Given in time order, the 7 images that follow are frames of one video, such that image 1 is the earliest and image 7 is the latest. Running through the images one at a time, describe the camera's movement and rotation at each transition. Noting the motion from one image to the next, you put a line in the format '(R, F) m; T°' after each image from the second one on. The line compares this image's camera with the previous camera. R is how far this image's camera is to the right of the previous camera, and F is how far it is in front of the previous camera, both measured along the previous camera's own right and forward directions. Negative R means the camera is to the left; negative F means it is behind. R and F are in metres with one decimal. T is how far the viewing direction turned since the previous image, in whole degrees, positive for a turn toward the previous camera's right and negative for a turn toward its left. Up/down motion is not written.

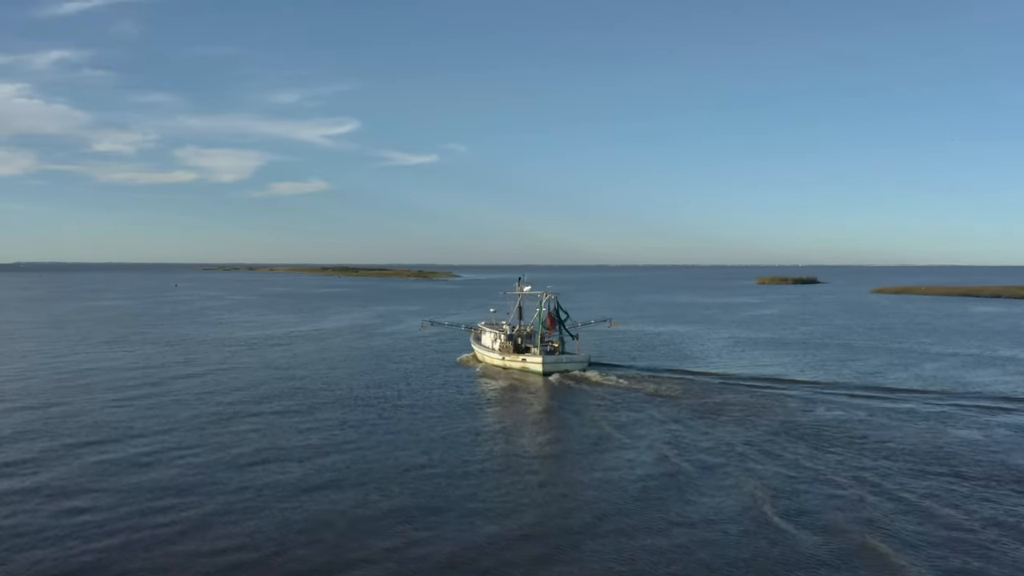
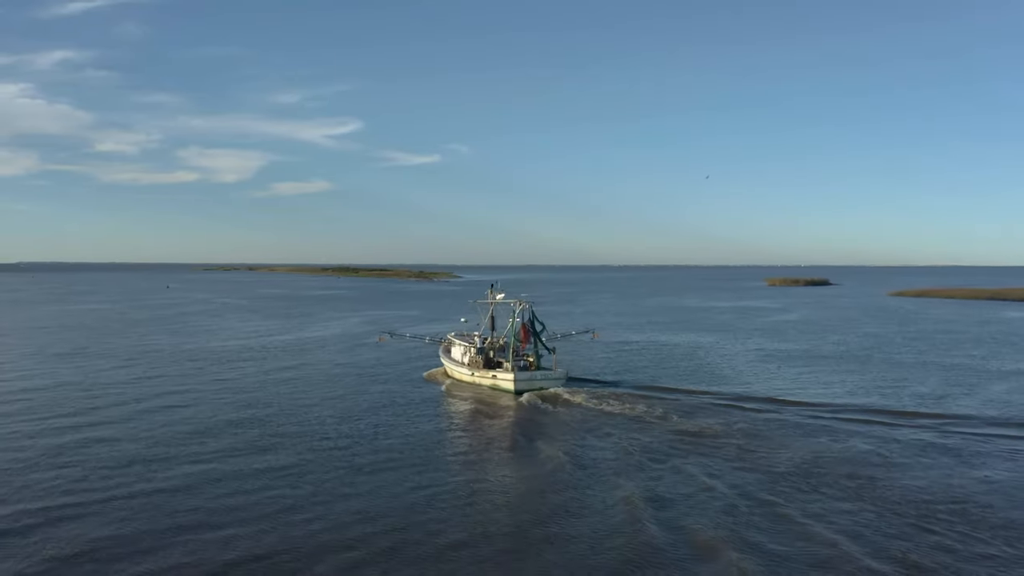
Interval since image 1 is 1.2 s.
(-0.2, +5.8) m; 0°
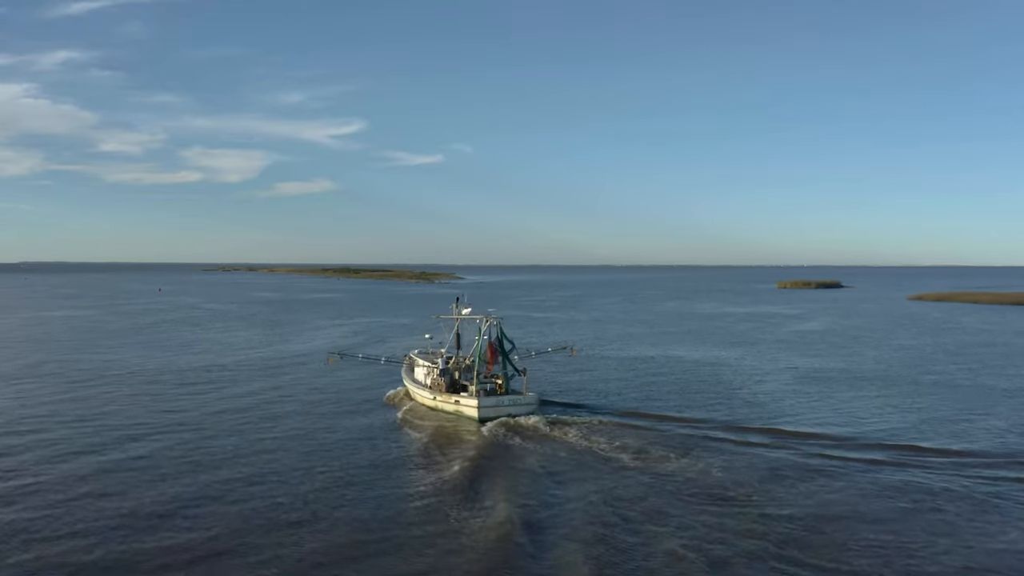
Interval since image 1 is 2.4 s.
(0.0, +5.8) m; 0°
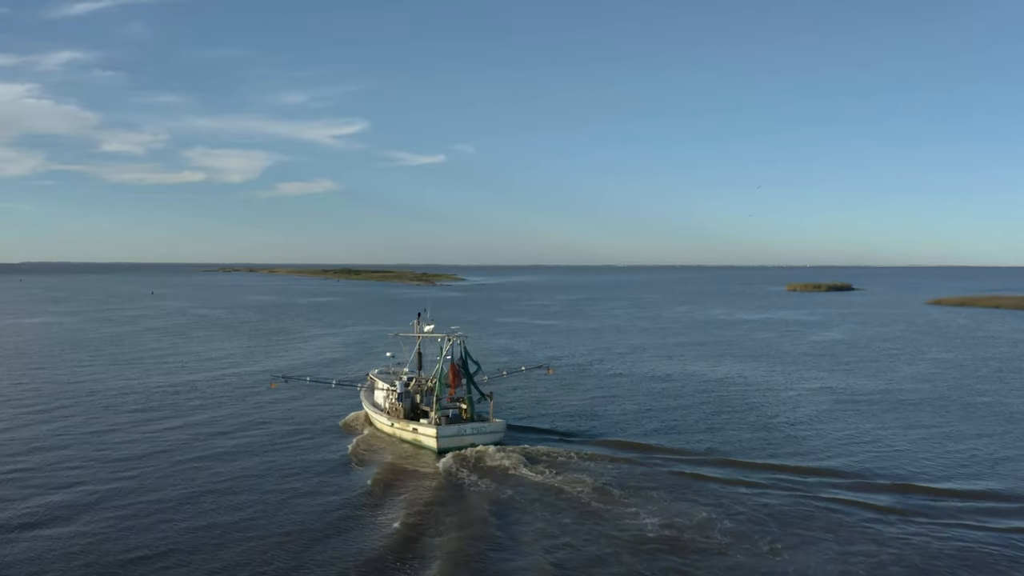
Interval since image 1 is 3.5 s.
(-0.1, +5.0) m; 0°
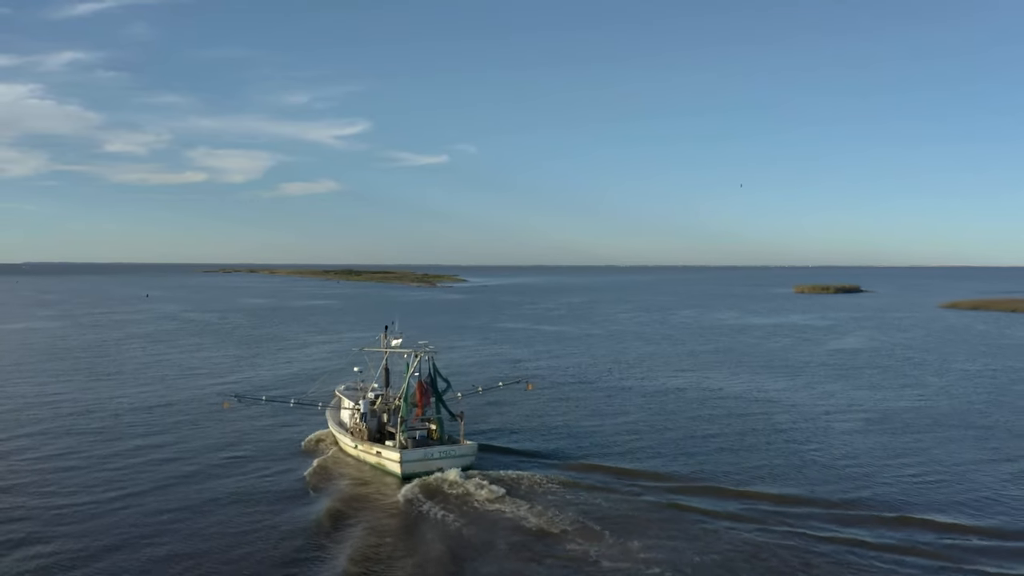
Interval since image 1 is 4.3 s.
(0.0, +3.5) m; 0°
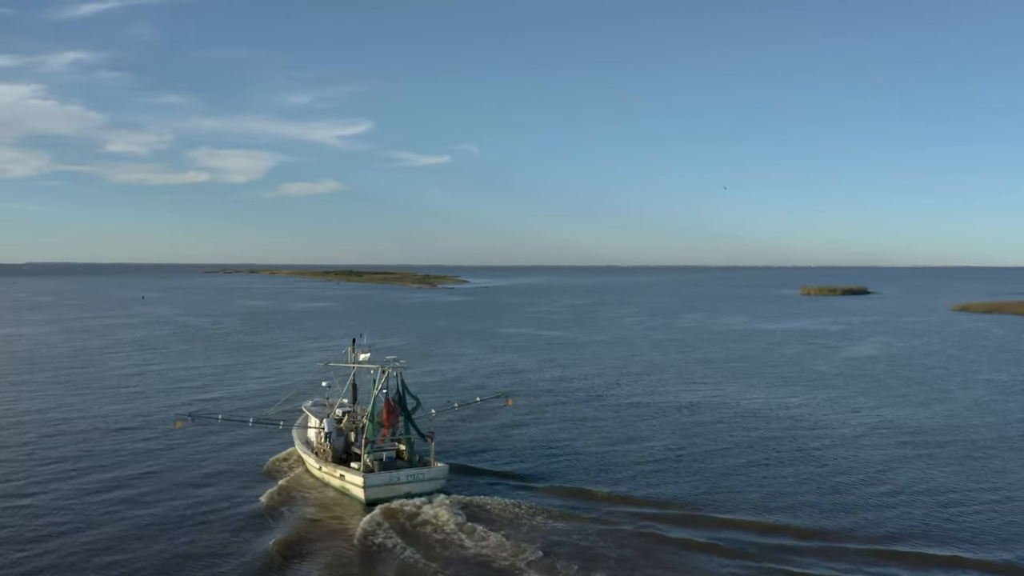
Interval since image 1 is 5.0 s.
(-0.1, +2.8) m; 0°
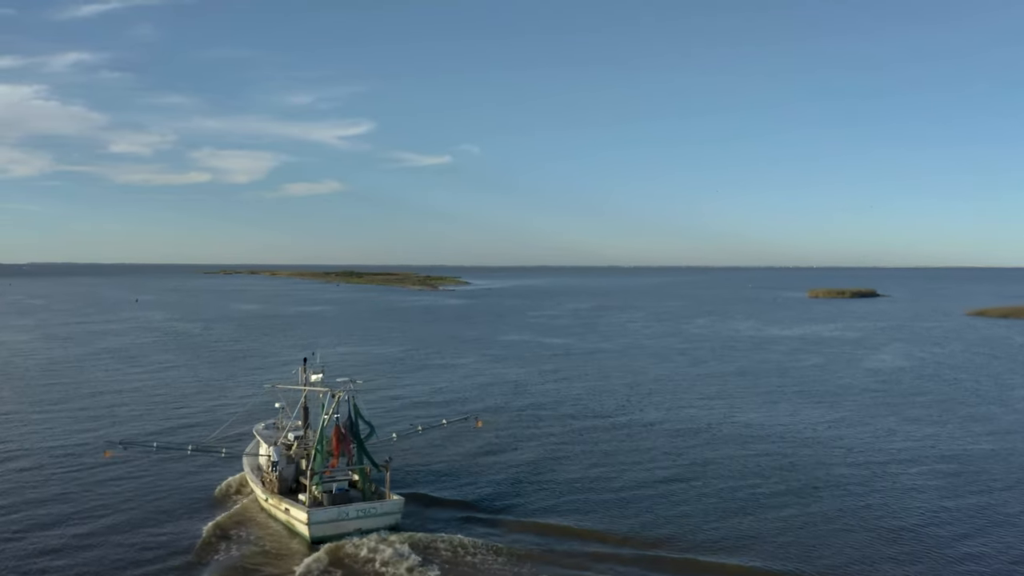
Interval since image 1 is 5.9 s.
(-0.1, +3.7) m; 0°
